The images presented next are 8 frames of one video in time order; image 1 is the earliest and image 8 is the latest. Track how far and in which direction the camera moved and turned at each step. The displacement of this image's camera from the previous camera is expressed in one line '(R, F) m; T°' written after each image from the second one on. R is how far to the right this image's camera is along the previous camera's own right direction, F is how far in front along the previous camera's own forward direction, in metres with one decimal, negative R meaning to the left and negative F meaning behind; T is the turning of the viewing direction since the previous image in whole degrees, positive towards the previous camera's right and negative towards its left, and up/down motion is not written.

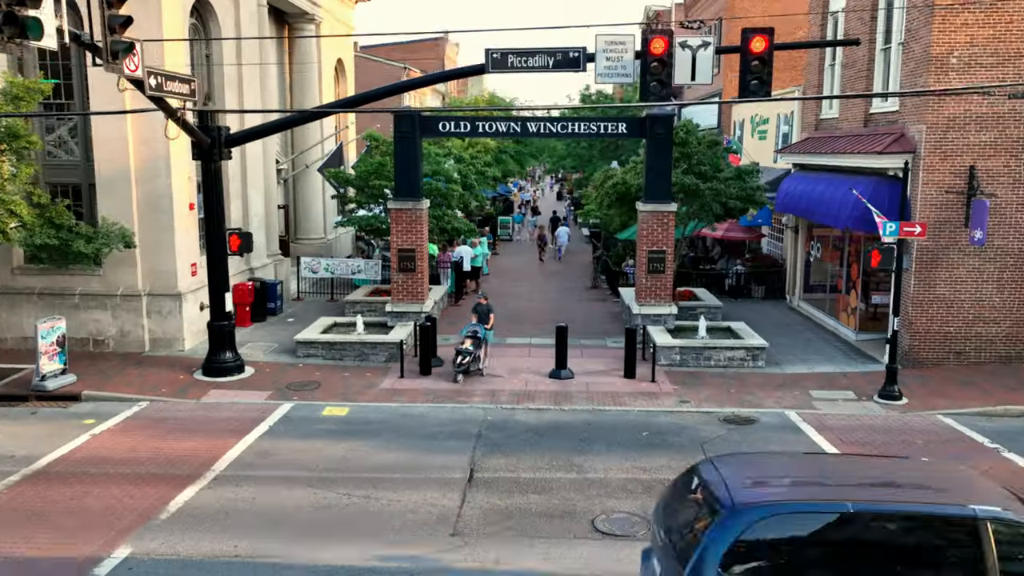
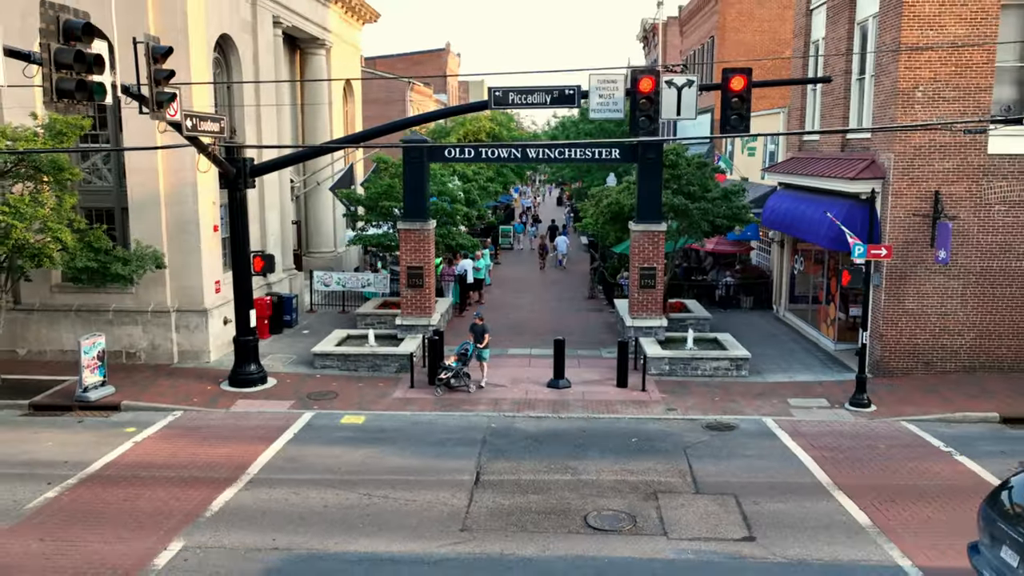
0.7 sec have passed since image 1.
(0.0, -1.2) m; 0°
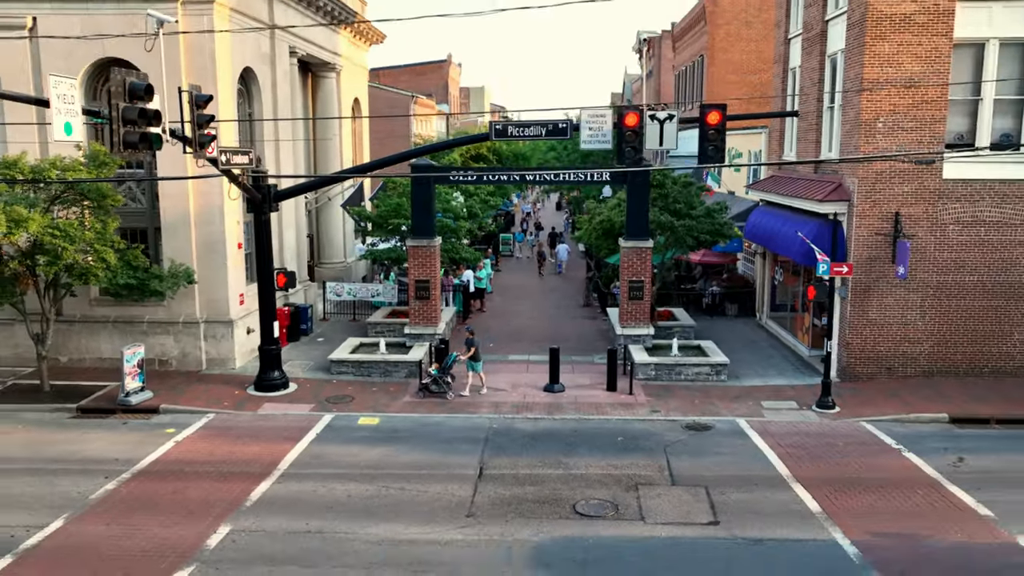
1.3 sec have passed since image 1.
(0.0, -1.5) m; 0°
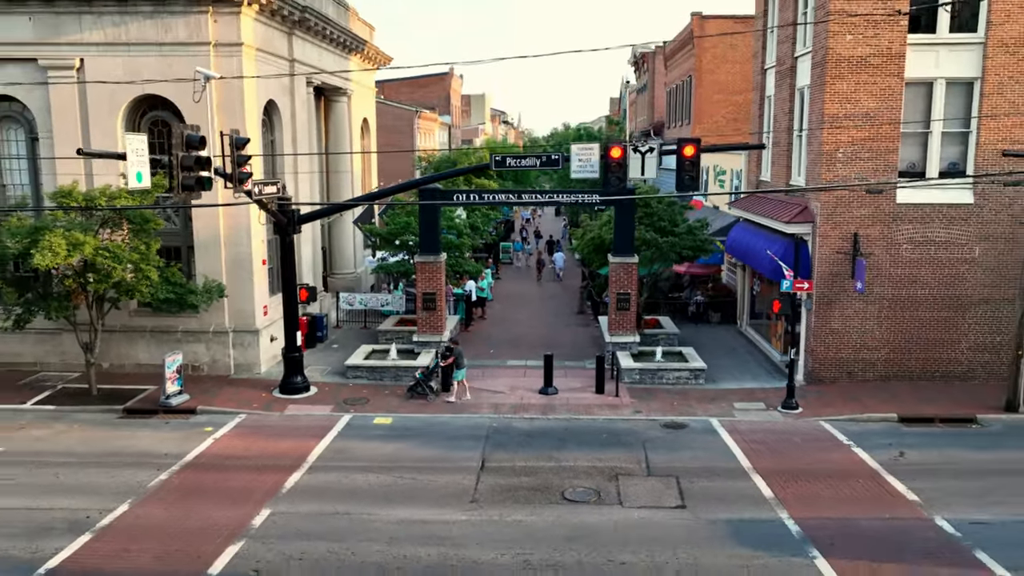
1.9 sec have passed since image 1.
(0.0, -1.9) m; 0°
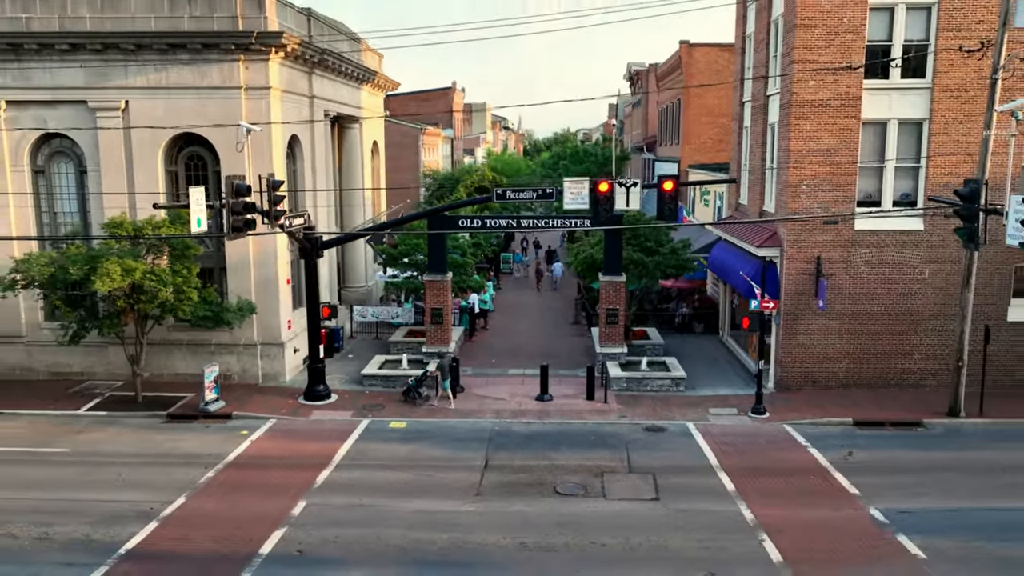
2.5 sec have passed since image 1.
(0.0, -2.2) m; 0°
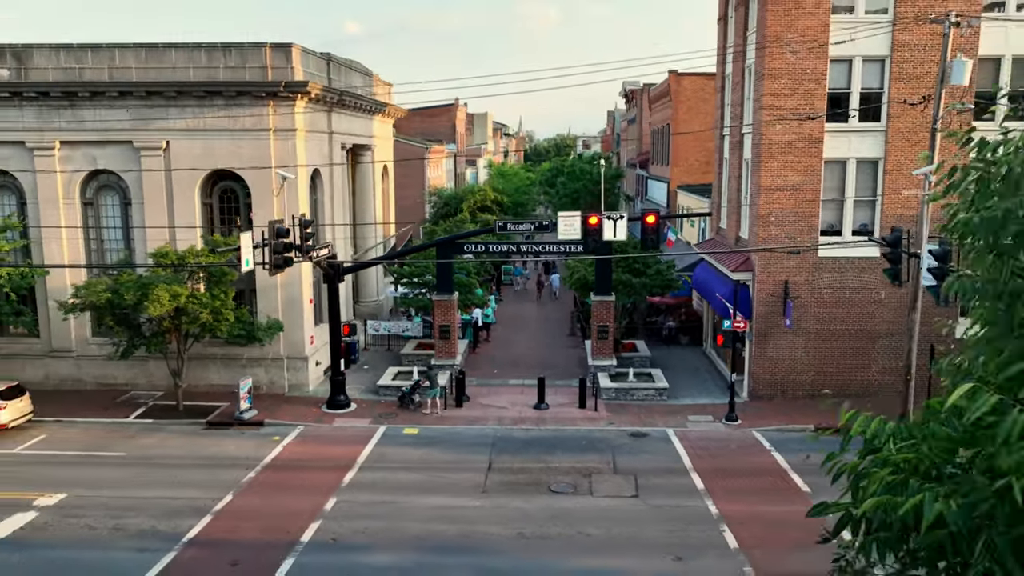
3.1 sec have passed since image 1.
(0.0, -2.5) m; 0°
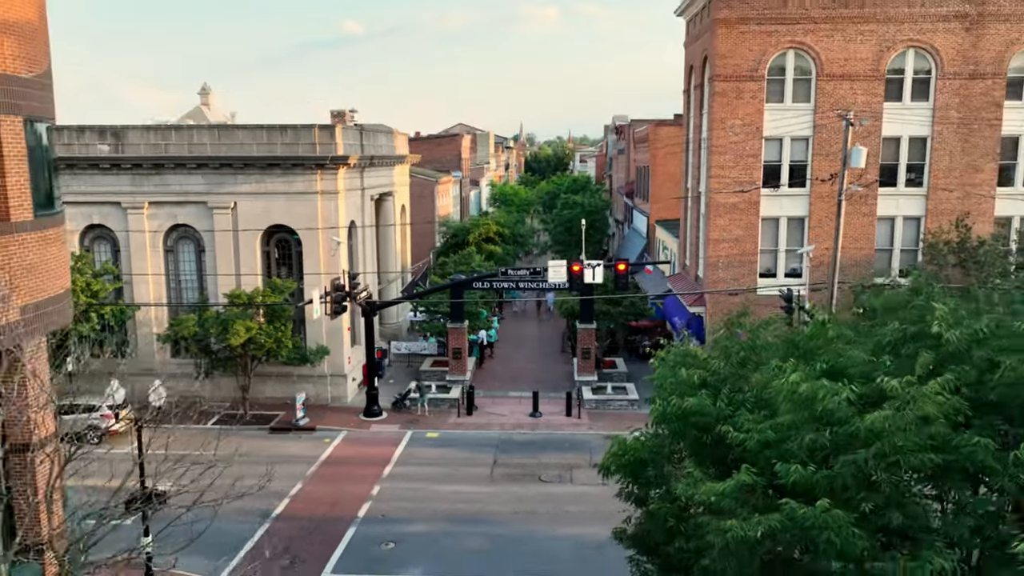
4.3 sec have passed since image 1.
(0.0, -5.7) m; 0°
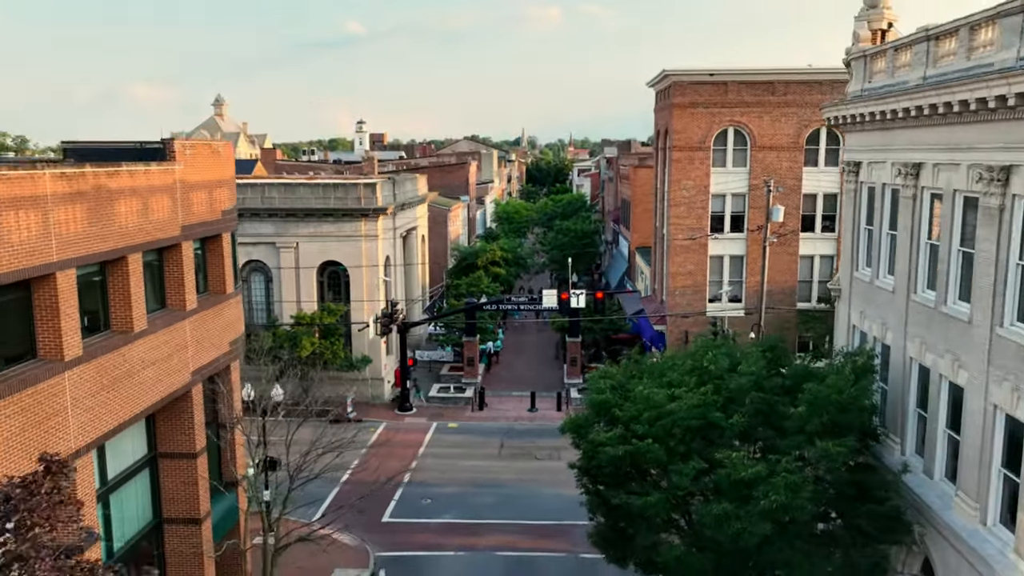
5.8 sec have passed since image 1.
(0.0, -8.0) m; 0°
